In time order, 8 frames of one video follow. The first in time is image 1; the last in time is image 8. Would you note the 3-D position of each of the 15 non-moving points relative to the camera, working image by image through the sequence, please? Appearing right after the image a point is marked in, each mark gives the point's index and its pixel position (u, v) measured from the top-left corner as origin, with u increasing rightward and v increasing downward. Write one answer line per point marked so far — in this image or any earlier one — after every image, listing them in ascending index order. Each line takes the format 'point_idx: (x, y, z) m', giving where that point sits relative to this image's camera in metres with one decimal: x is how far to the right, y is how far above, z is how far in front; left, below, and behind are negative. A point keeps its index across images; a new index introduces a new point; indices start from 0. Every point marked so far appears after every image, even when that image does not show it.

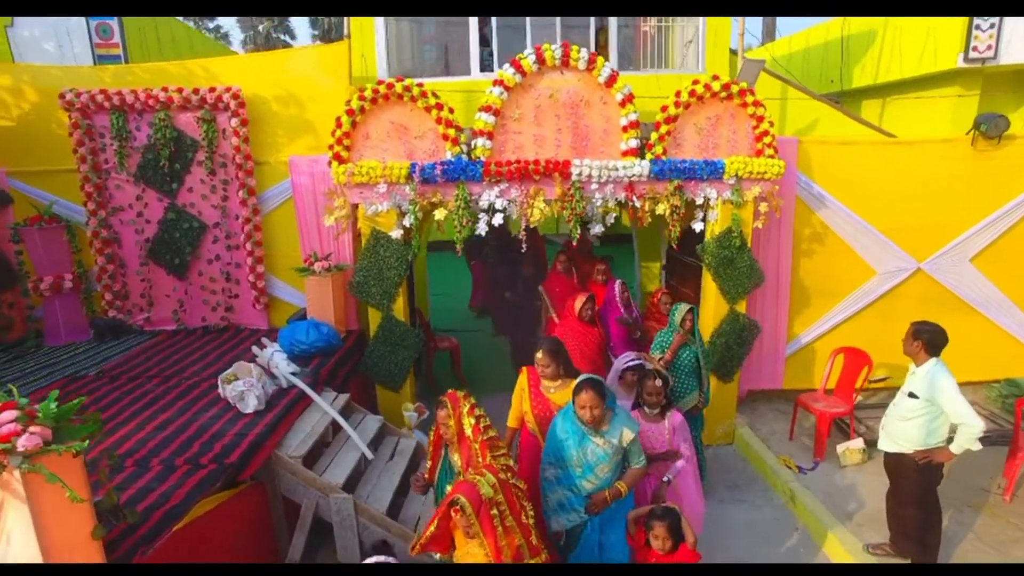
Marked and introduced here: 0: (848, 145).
0: (+3.2, +1.3, +5.6) m
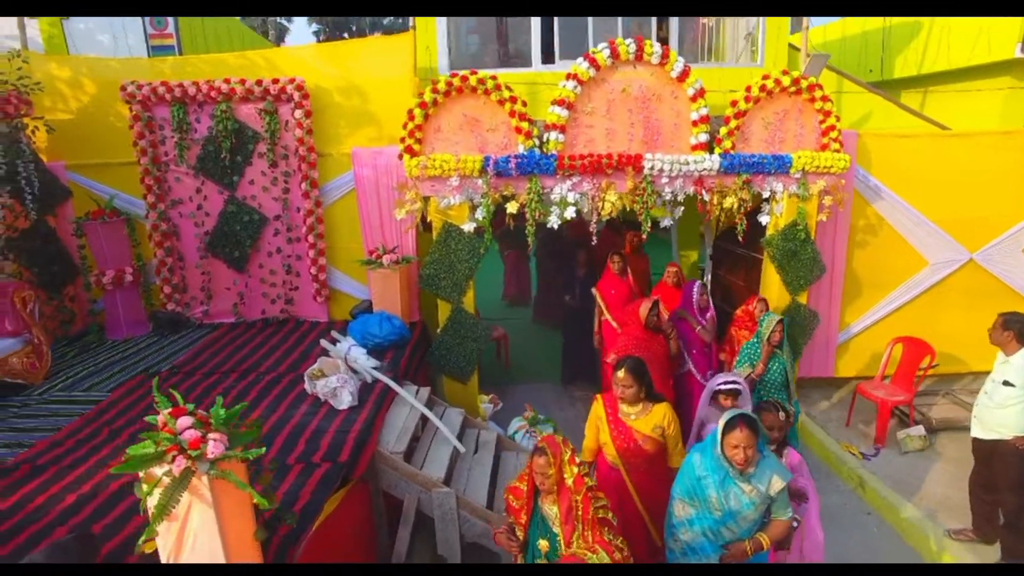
0: (+3.8, +1.4, +5.7) m
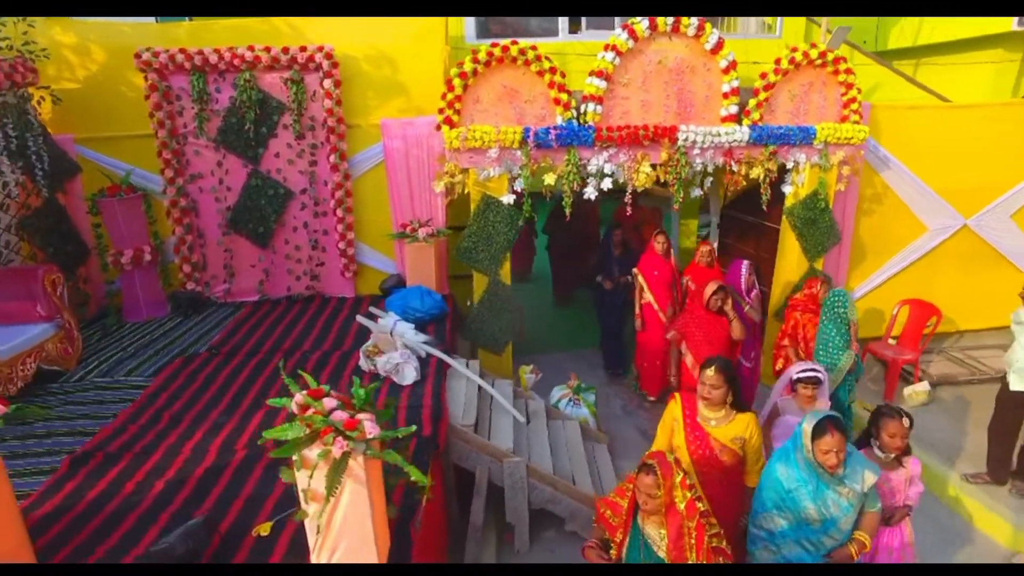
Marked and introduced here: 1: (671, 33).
0: (+4.1, +1.8, +6.0) m
1: (+1.3, +2.2, +5.1) m
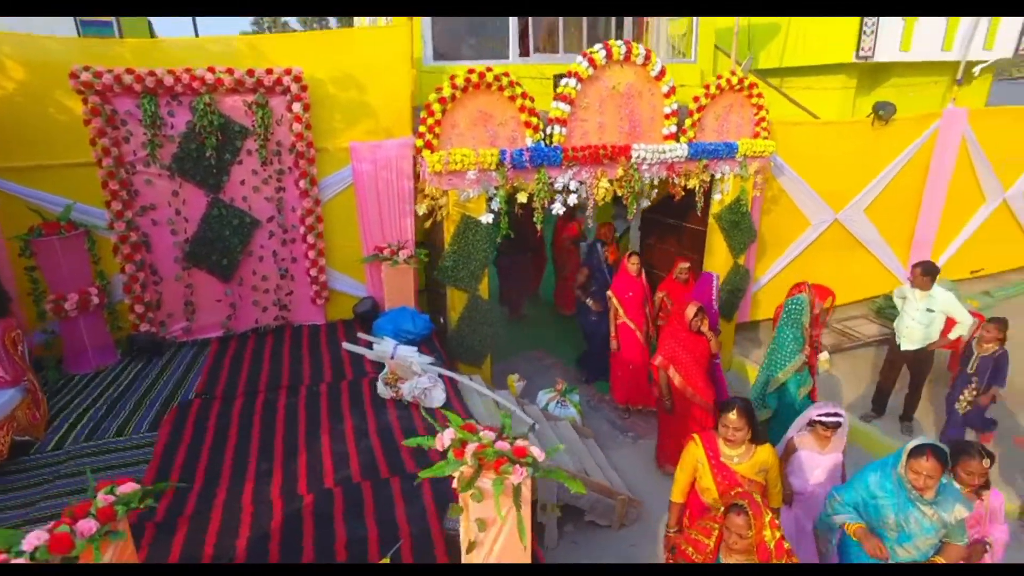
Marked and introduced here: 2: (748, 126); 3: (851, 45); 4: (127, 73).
0: (+3.5, +1.9, +7.2) m
1: (+1.0, +2.1, +5.7) m
2: (+2.5, +1.7, +6.4) m
3: (+4.8, +3.4, +8.4) m
4: (-3.0, +1.7, +4.6) m
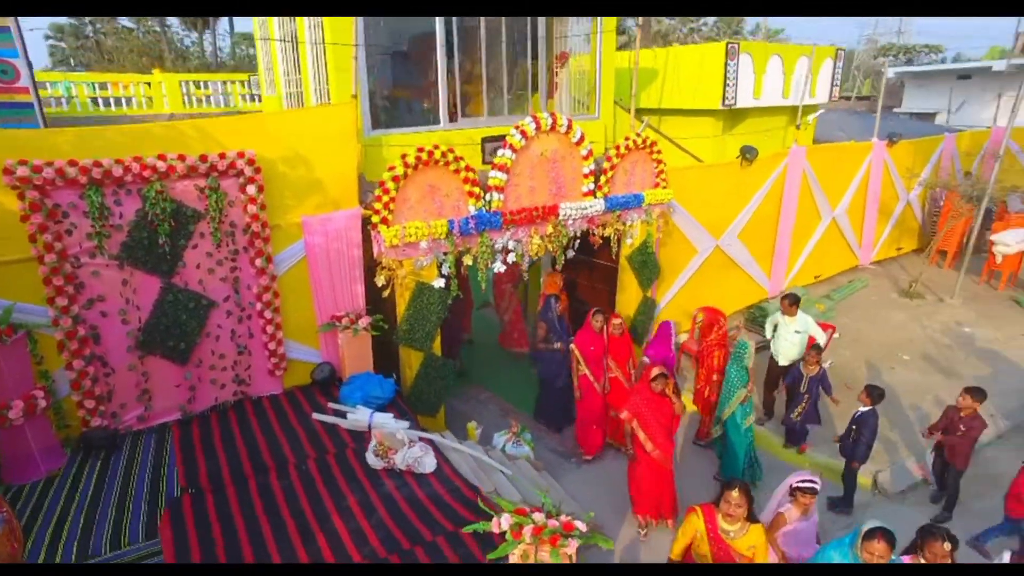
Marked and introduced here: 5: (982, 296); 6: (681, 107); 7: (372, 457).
0: (+2.4, +1.6, +8.4) m
1: (+0.4, +1.6, +6.3) m
2: (+1.7, +1.3, +7.4) m
3: (+3.3, +3.1, +9.8) m
4: (-3.3, +0.9, +4.5) m
5: (+8.8, -0.2, +11.4) m
6: (+2.9, +3.1, +10.3) m
7: (-1.1, -1.3, +4.7) m
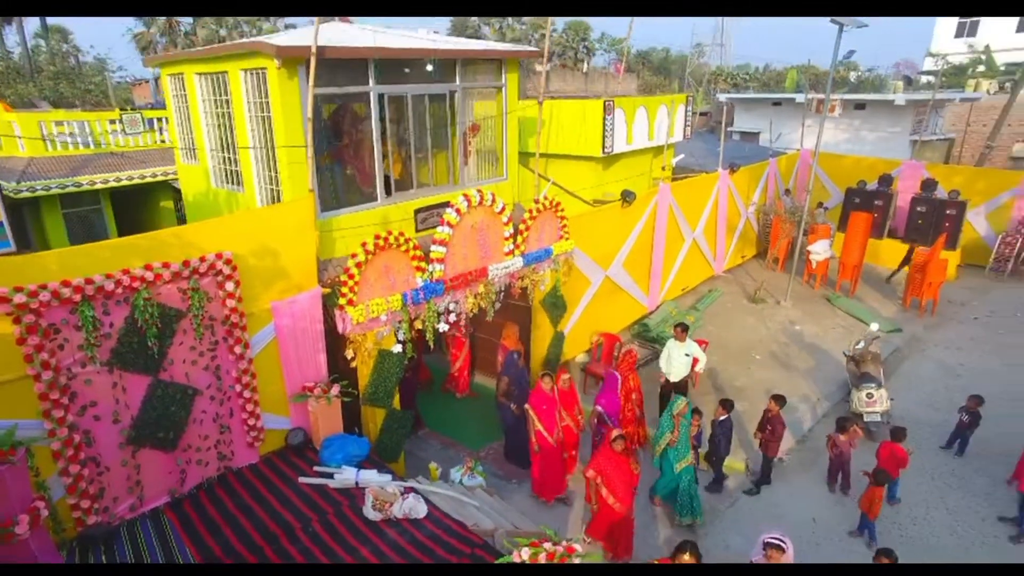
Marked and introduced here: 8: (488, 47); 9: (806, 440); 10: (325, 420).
0: (+1.1, +1.1, +9.8) m
1: (-0.4, +1.0, +7.3) m
2: (+0.6, +0.8, +8.7) m
3: (+1.6, +2.7, +11.3) m
4: (-3.5, 0.0, +4.8) m
5: (+6.9, -0.2, +14.1) m
6: (+1.0, +2.6, +11.8) m
7: (-1.3, -2.0, +5.5) m
8: (-0.3, +3.4, +8.4) m
9: (+4.1, -2.2, +8.5) m
10: (-2.0, -1.4, +6.4) m
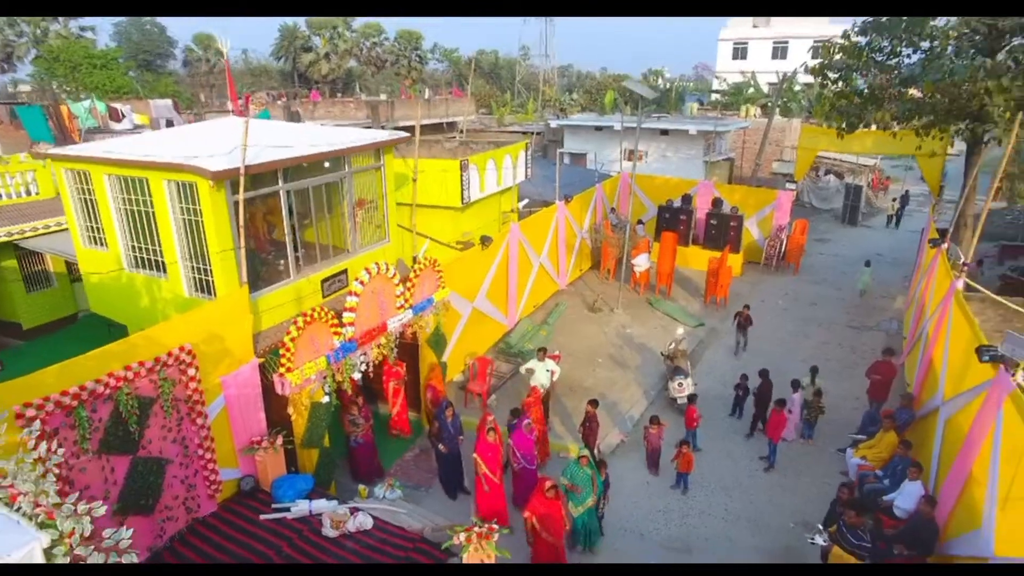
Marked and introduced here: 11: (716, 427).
0: (-1.1, +0.5, +11.8) m
1: (-2.0, +0.2, +9.1) m
2: (-1.3, +0.1, +10.6) m
3: (-1.2, +2.1, +13.4) m
4: (-4.3, -1.0, +5.9) m
5: (+3.5, -0.4, +17.5) m
6: (-1.8, +1.9, +13.7) m
7: (-2.2, -2.9, +7.1) m
8: (-2.4, +2.5, +10.1) m
9: (+2.4, -2.6, +11.4) m
10: (-3.1, -2.3, +7.9) m
11: (+3.8, -2.6, +11.3) m
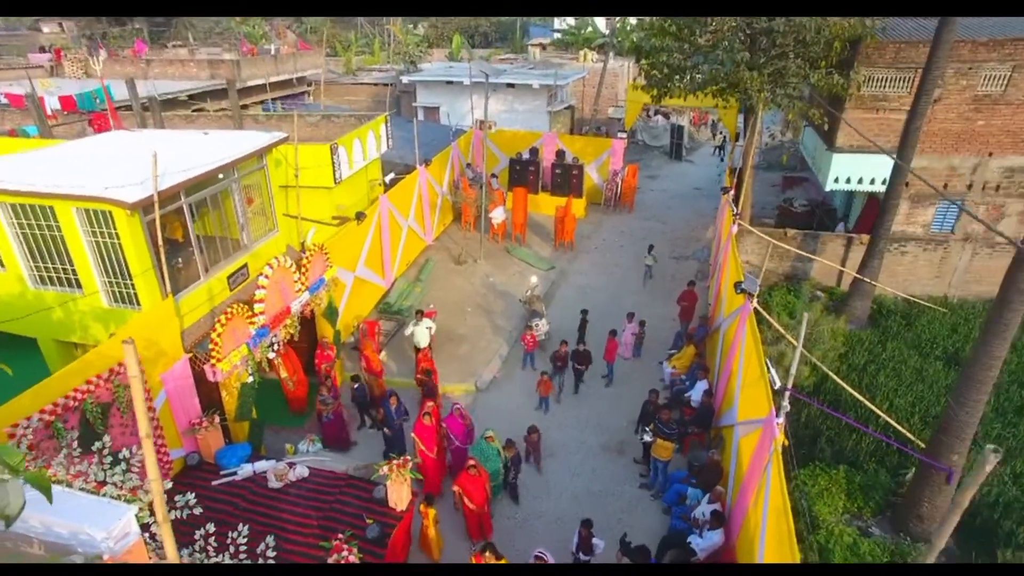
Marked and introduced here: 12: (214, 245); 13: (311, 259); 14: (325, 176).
0: (-3.8, +1.0, +13.3) m
1: (-4.1, +0.4, +10.5) m
2: (-3.7, +0.5, +12.2) m
3: (-4.3, +2.7, +14.7) m
4: (-5.5, -1.4, +7.0) m
5: (-0.5, +1.2, +19.9) m
6: (-5.1, +2.5, +14.9) m
7: (-3.5, -2.9, +8.9) m
8: (-4.9, +2.7, +11.2) m
9: (-0.1, -1.7, +14.0) m
10: (-4.6, -2.4, +9.4) m
11: (+1.4, -1.6, +14.3) m
12: (-5.2, +0.7, +10.4) m
13: (-3.7, +0.6, +11.5) m
14: (-4.5, +2.7, +14.7) m
